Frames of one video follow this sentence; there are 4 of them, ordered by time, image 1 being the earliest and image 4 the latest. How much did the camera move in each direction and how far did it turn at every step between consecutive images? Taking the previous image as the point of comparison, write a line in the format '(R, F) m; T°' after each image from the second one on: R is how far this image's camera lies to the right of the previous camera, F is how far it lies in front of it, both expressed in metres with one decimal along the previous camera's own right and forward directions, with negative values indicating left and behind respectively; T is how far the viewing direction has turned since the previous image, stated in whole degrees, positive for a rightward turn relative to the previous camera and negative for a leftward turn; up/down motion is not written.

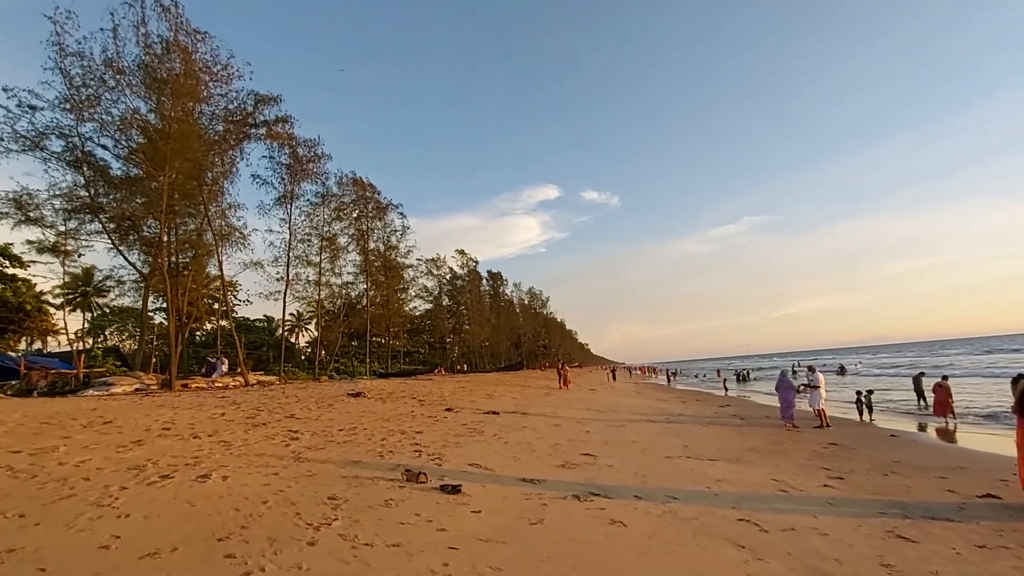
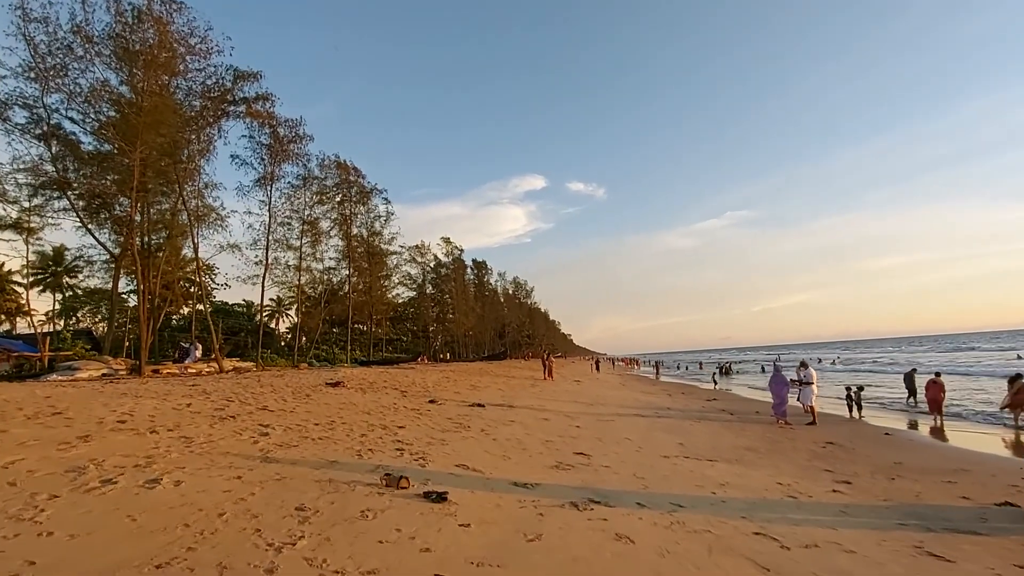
(-0.2, +0.7) m; +2°
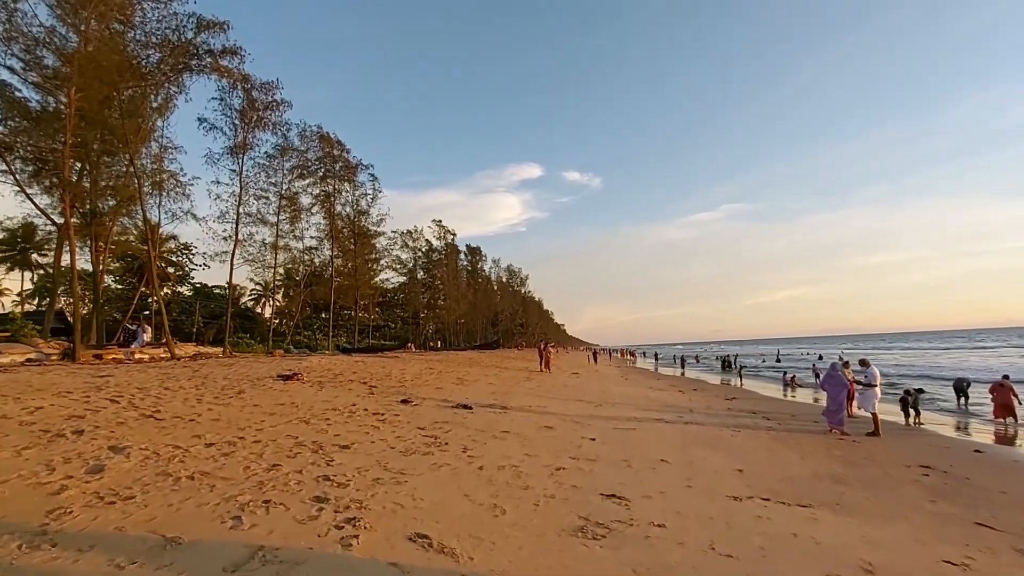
(-0.1, +3.6) m; +1°
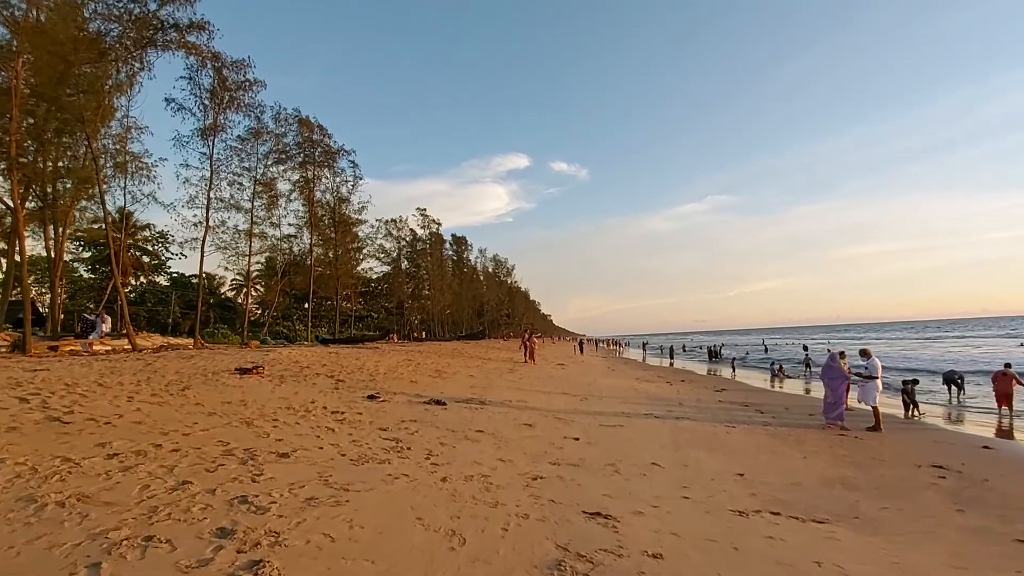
(+0.2, +1.2) m; +1°
